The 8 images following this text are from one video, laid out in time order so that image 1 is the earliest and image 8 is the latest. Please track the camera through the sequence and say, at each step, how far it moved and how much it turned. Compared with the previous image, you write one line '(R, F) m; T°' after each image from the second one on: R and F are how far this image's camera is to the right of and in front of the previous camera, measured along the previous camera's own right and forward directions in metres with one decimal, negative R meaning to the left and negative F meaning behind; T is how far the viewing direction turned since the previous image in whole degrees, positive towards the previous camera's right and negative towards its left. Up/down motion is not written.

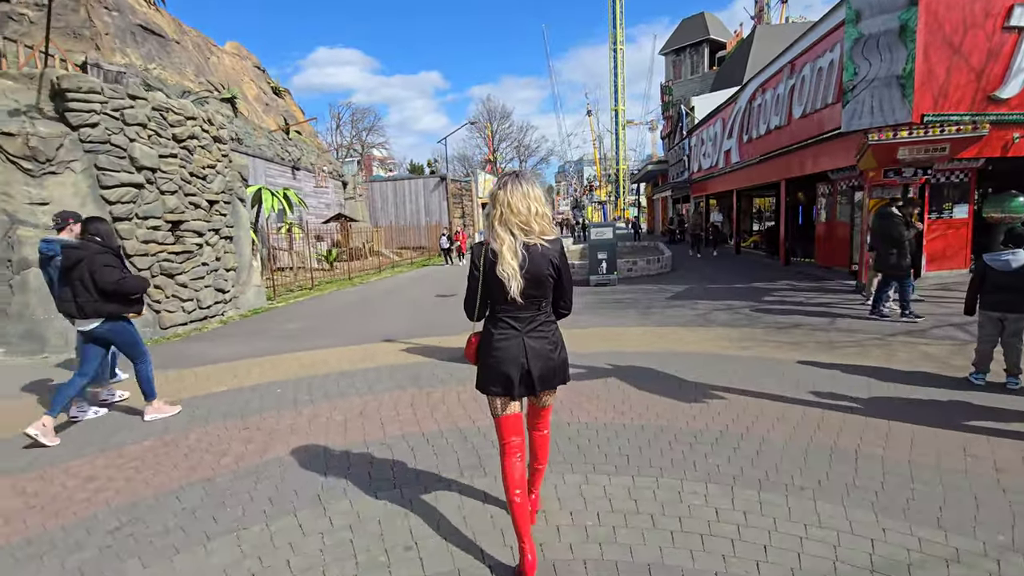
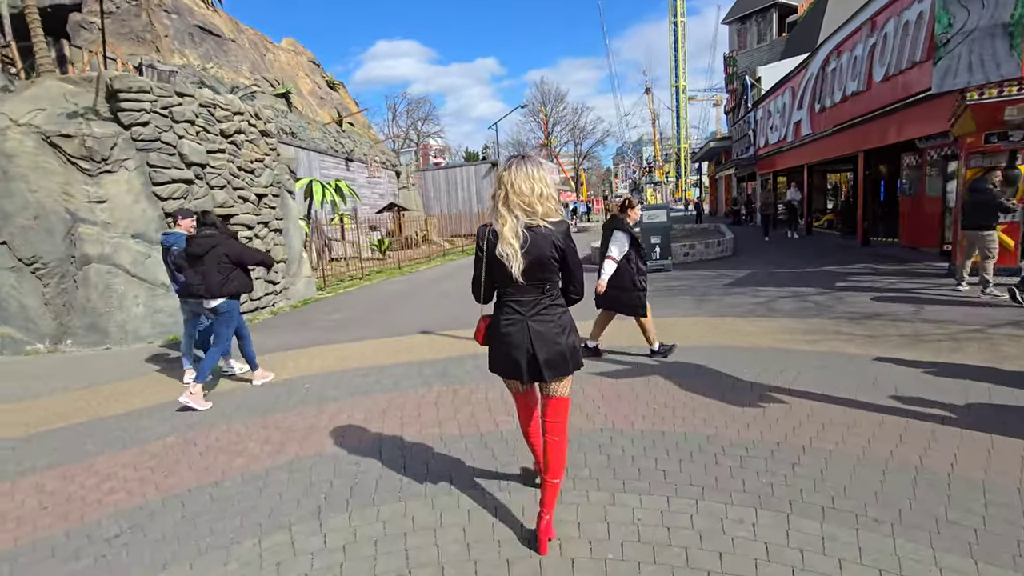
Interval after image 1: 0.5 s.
(+0.3, +0.4) m; -6°
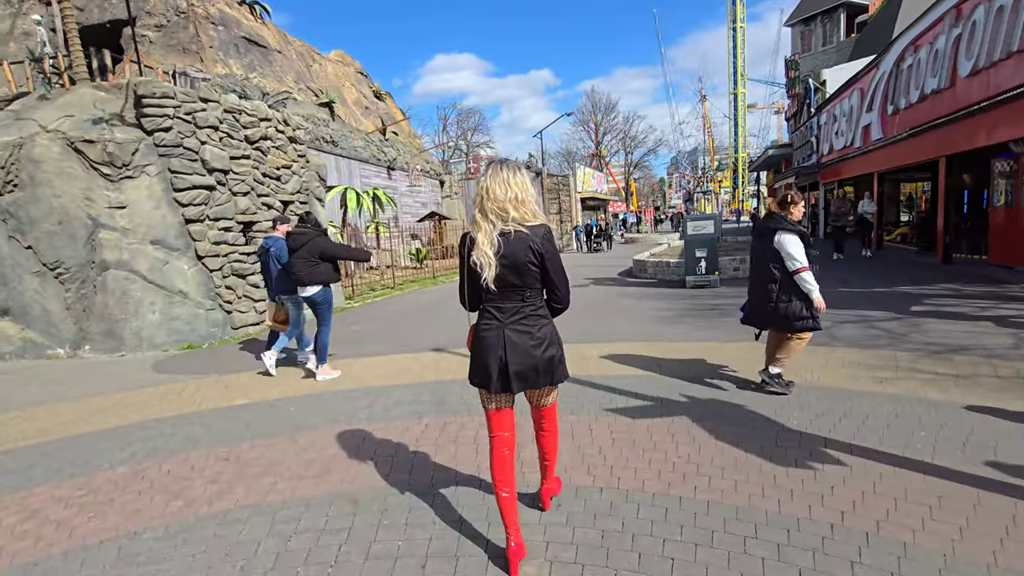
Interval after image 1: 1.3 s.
(+0.4, +0.7) m; -5°
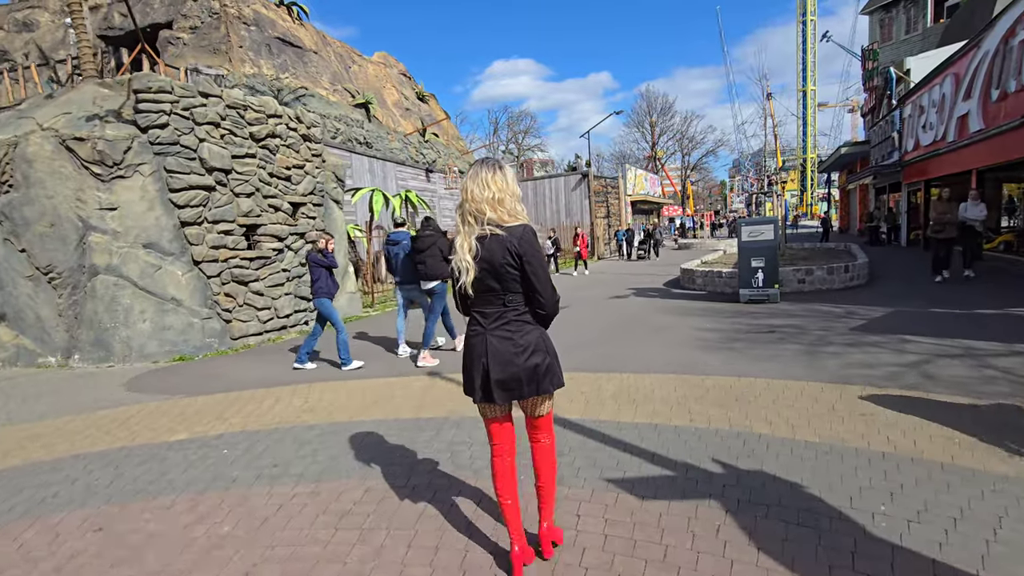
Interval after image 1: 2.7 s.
(+0.5, +1.1) m; -6°
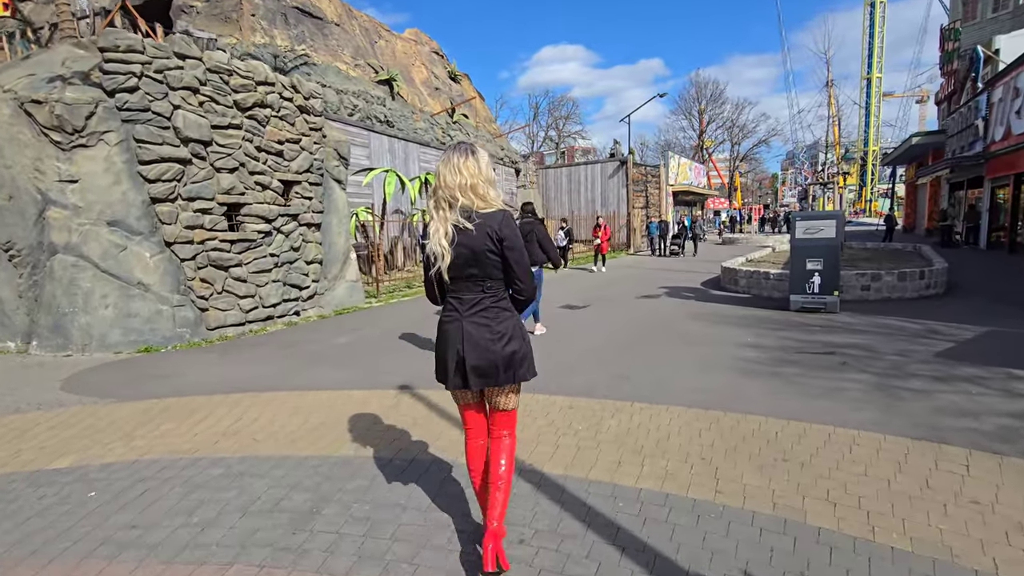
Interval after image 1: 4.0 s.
(+0.5, +1.2) m; -4°
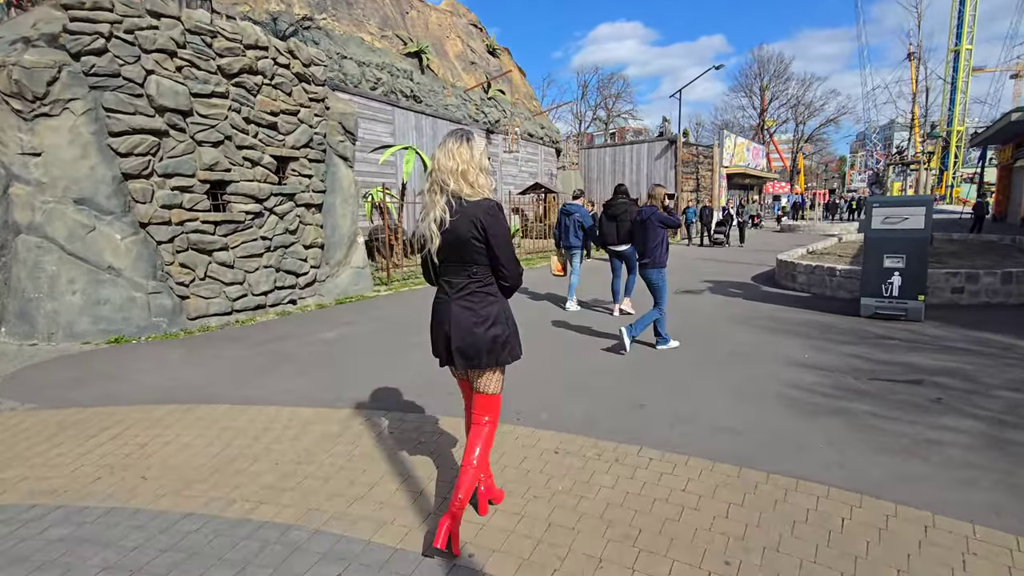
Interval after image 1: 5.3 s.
(+0.5, +1.1) m; -5°
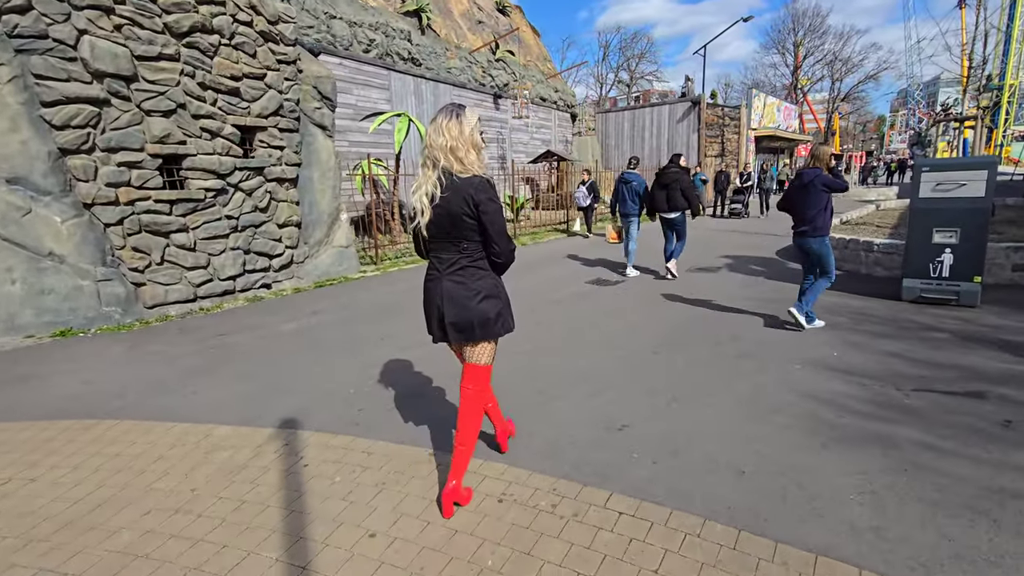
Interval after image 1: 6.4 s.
(+0.5, +0.8) m; -3°
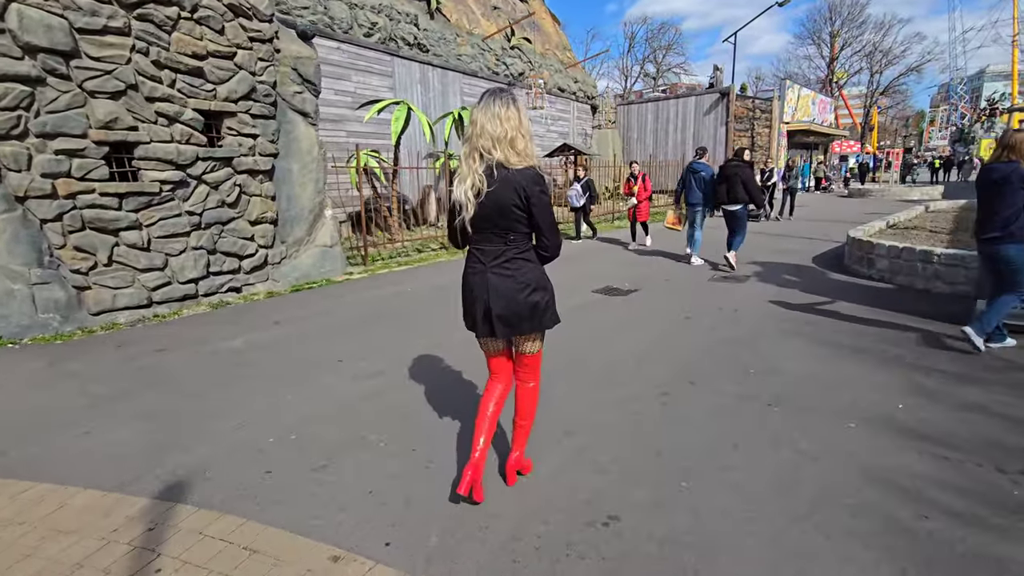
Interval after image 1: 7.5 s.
(+0.3, +0.9) m; -2°
